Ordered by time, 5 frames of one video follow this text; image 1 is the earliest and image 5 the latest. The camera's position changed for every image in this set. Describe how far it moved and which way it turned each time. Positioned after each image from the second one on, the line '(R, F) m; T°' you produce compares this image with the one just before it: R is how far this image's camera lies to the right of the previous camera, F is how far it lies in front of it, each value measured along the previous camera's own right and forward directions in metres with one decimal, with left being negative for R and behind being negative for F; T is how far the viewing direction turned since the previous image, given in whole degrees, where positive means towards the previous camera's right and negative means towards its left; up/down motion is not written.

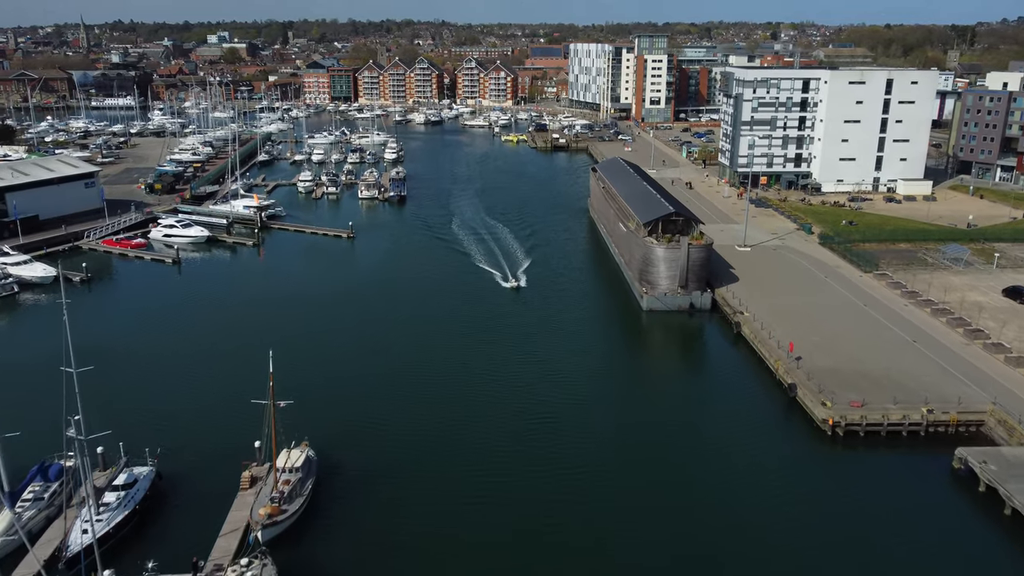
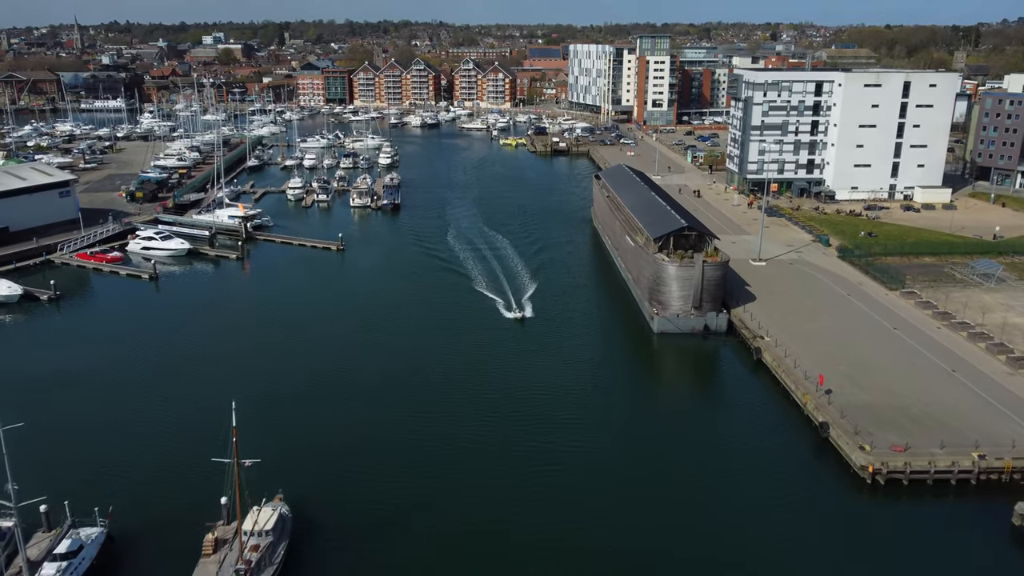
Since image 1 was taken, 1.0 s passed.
(-0.1, +1.8) m; 0°
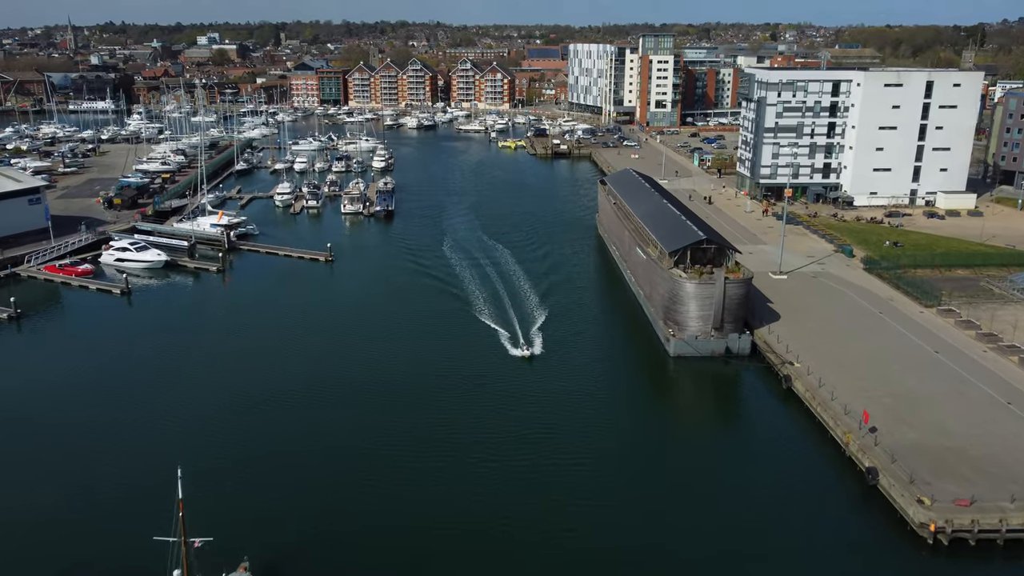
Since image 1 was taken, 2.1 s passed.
(-0.1, +2.0) m; 0°
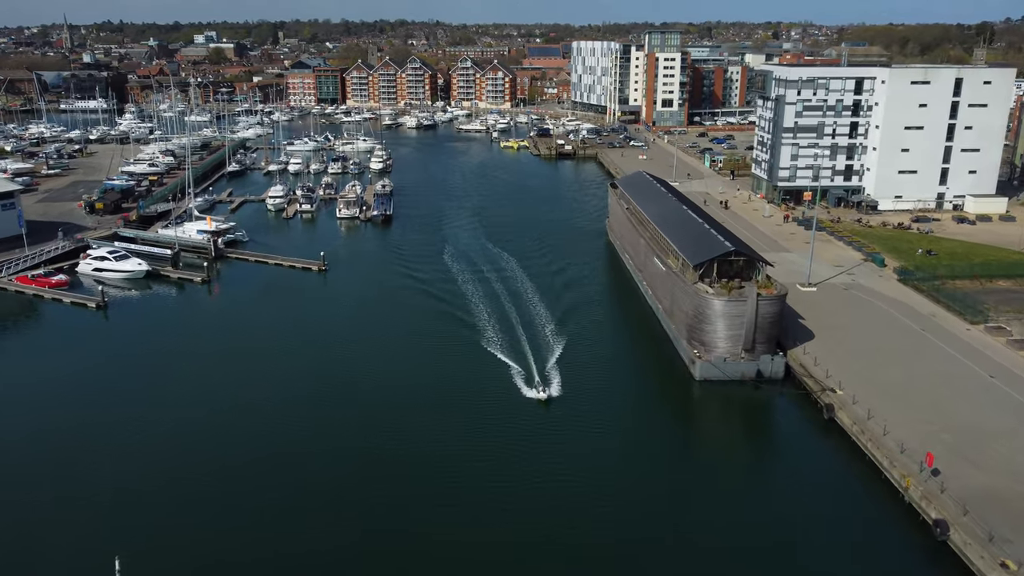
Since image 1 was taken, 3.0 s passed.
(-0.2, +1.9) m; 0°
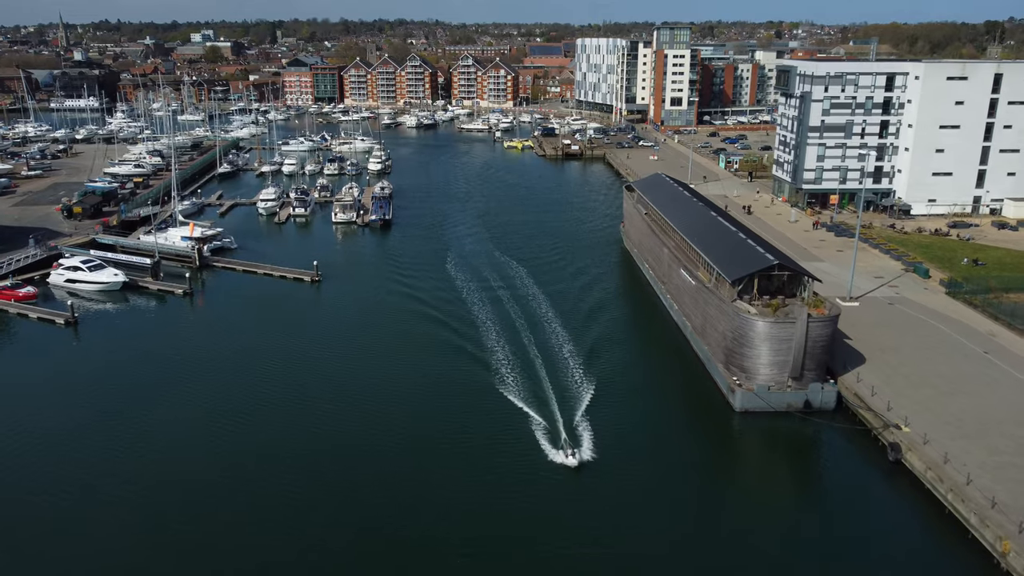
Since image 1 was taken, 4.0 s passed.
(-0.3, +2.2) m; 0°
